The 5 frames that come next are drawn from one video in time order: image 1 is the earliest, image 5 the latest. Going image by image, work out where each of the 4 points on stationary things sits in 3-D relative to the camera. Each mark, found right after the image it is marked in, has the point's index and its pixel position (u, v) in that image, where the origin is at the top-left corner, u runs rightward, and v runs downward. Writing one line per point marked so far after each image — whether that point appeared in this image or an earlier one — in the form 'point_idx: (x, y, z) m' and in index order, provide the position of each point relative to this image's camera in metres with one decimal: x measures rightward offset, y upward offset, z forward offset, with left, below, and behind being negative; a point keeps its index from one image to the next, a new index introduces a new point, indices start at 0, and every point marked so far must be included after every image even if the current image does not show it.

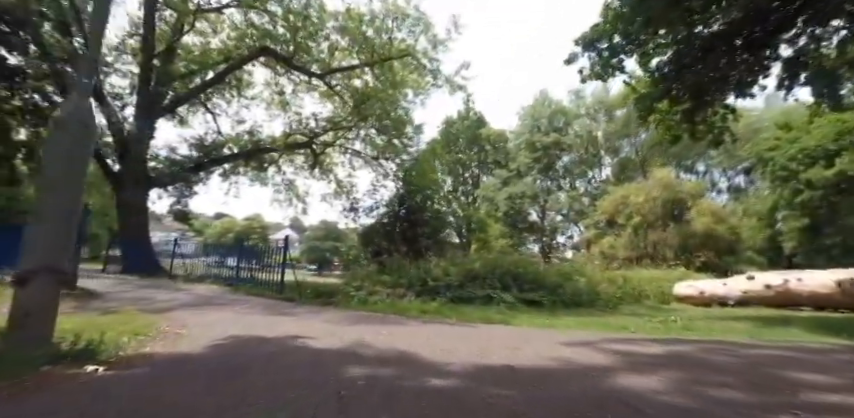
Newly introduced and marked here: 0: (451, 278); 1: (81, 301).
0: (+0.7, -1.9, +11.8) m
1: (-4.5, -1.2, +5.6) m
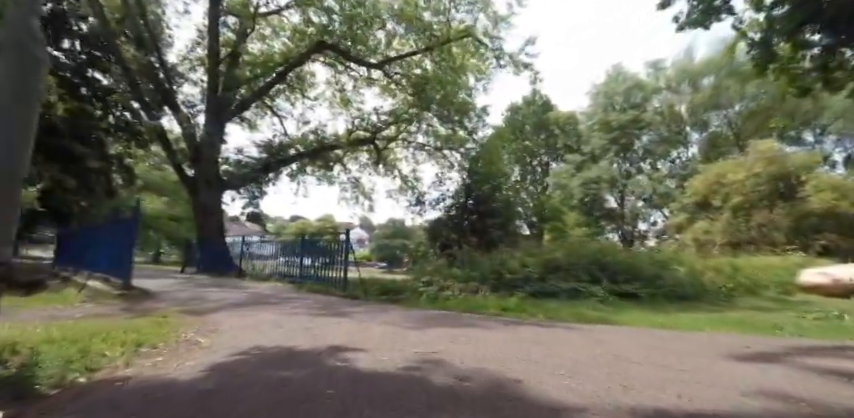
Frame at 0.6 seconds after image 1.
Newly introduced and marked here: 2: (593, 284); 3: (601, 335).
0: (+2.5, -1.5, +10.5) m
1: (-3.5, -1.1, +5.2) m
2: (+3.9, -1.8, +10.2) m
3: (+1.8, -1.3, +4.5) m
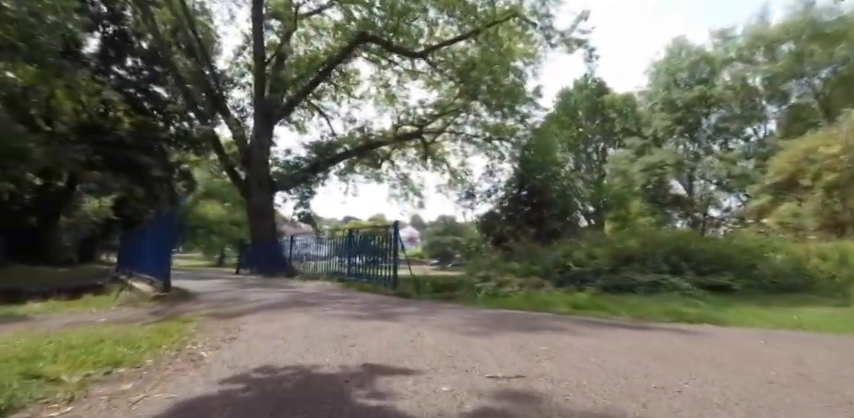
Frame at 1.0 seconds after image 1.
0: (+3.7, -1.1, +9.4) m
1: (-2.9, -1.1, +4.9) m
2: (+5.1, -1.4, +8.9) m
3: (+2.3, -1.0, +3.5) m
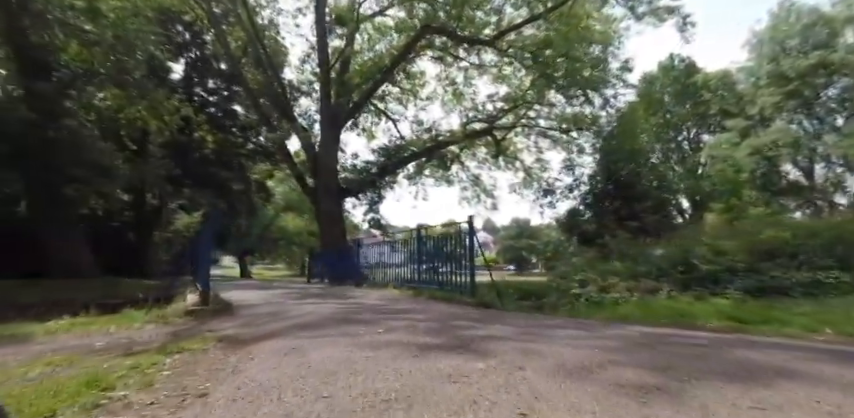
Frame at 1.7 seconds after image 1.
0: (+5.2, -0.9, +7.4) m
1: (-2.1, -1.0, +4.0) m
2: (+6.5, -1.0, +6.7) m
3: (+2.8, -0.7, +1.8) m
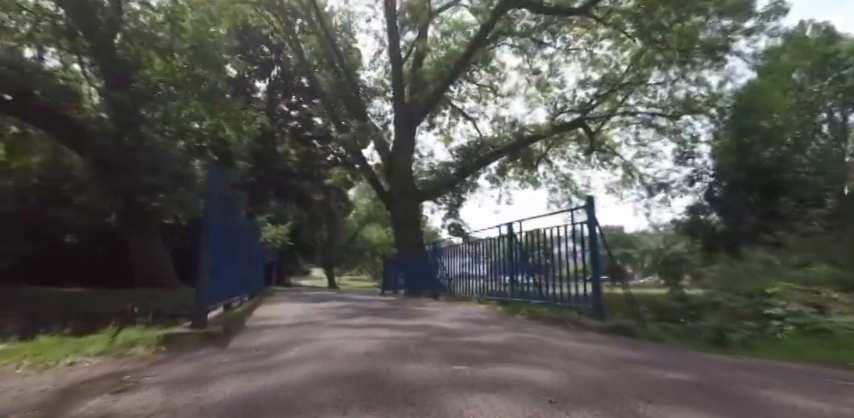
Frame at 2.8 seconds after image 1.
0: (+6.3, -0.5, +4.5) m
1: (-1.5, -0.8, +2.5) m
2: (+7.4, -0.6, +3.5) m
3: (+2.9, -0.3, -0.6) m
